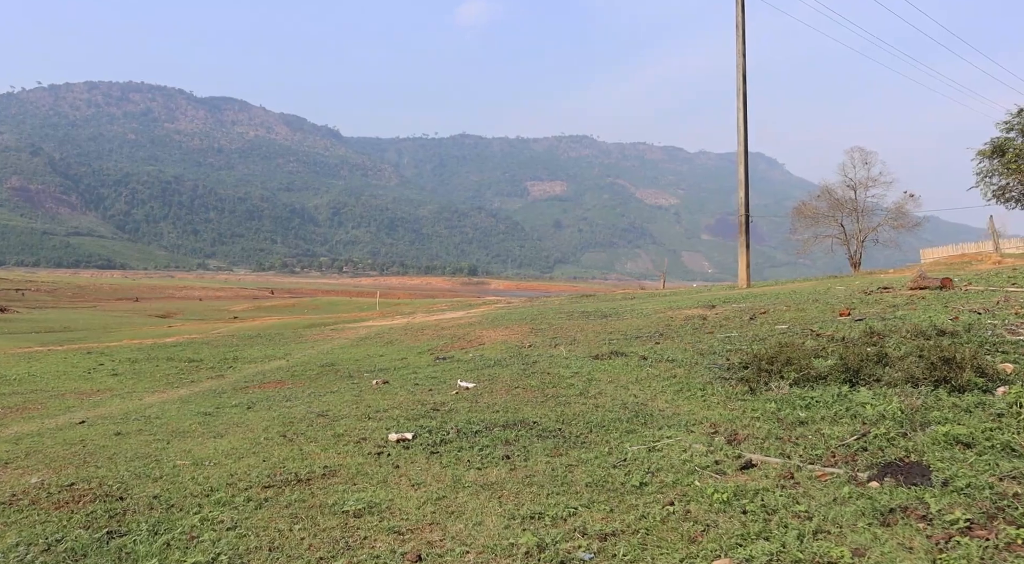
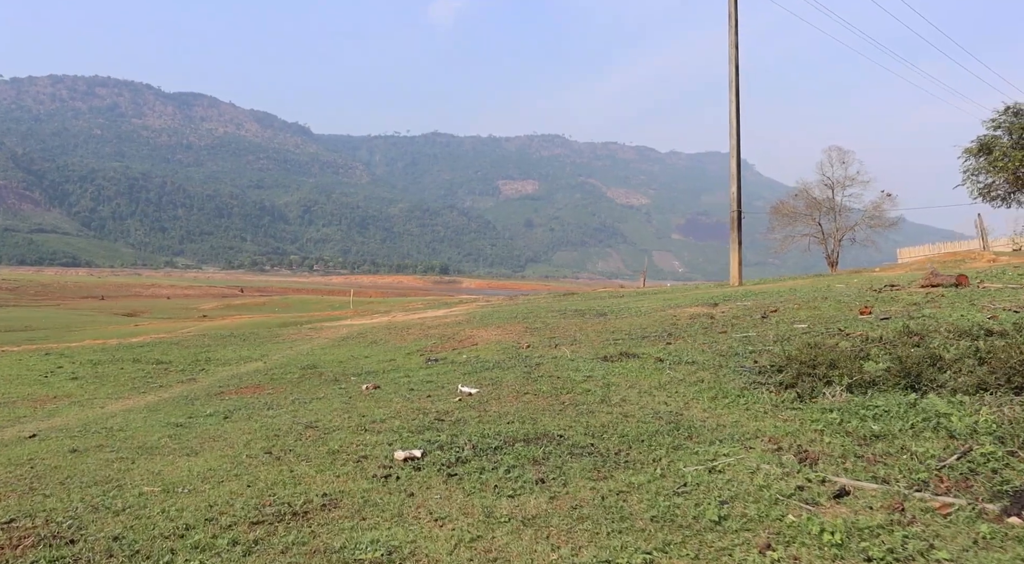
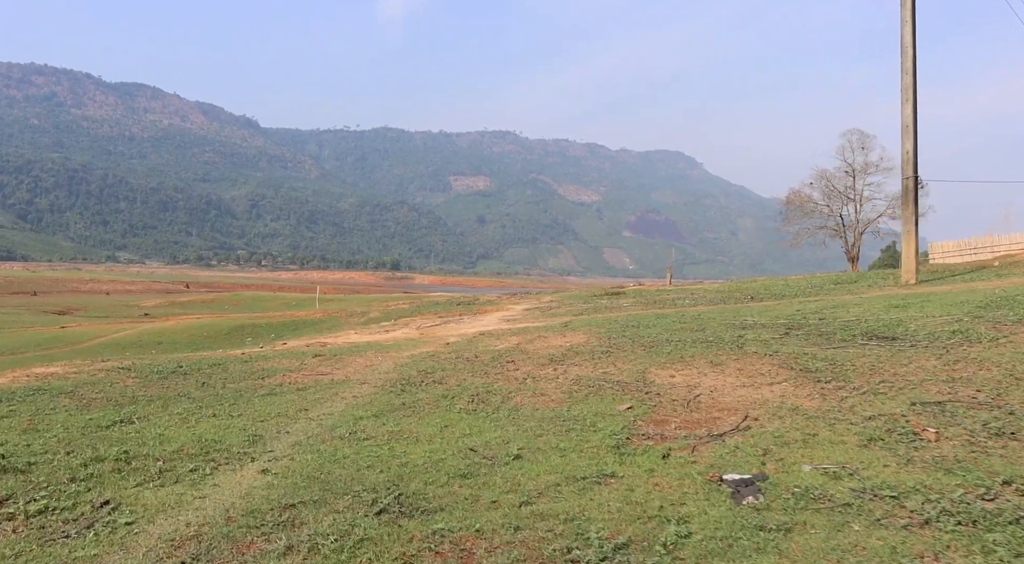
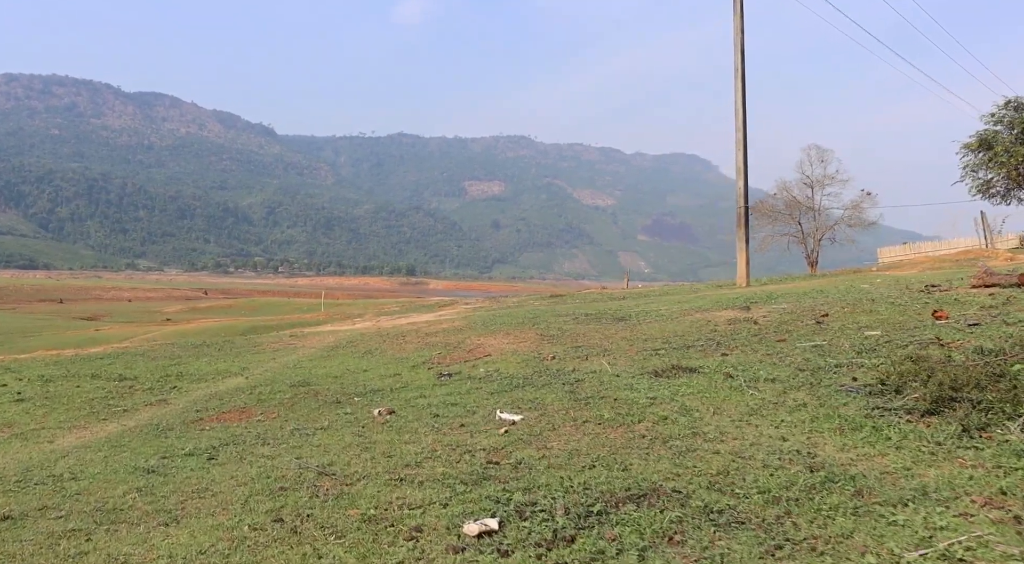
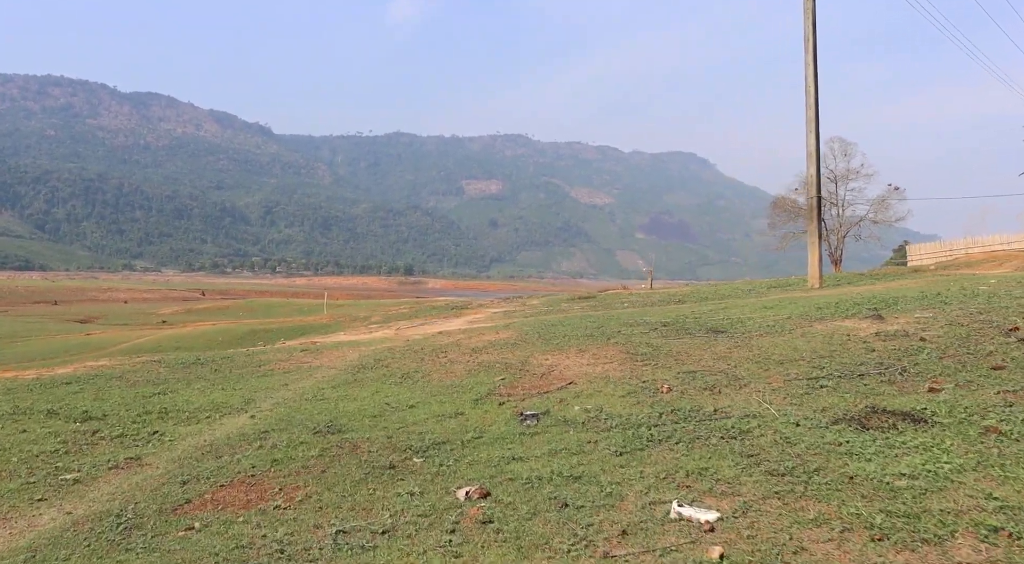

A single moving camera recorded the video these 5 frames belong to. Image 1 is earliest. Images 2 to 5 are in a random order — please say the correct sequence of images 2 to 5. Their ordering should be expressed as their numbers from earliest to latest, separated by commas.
2, 4, 5, 3
